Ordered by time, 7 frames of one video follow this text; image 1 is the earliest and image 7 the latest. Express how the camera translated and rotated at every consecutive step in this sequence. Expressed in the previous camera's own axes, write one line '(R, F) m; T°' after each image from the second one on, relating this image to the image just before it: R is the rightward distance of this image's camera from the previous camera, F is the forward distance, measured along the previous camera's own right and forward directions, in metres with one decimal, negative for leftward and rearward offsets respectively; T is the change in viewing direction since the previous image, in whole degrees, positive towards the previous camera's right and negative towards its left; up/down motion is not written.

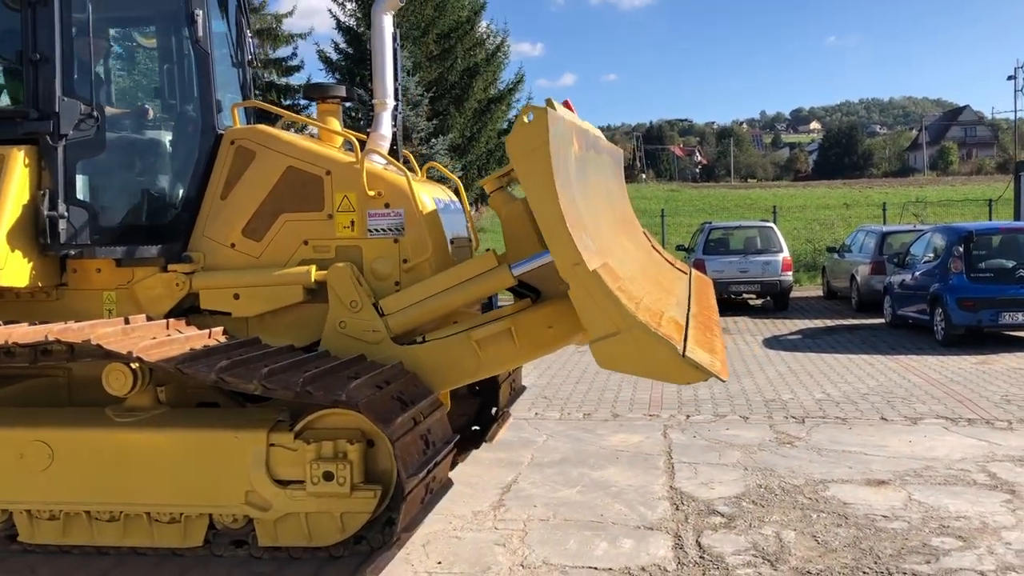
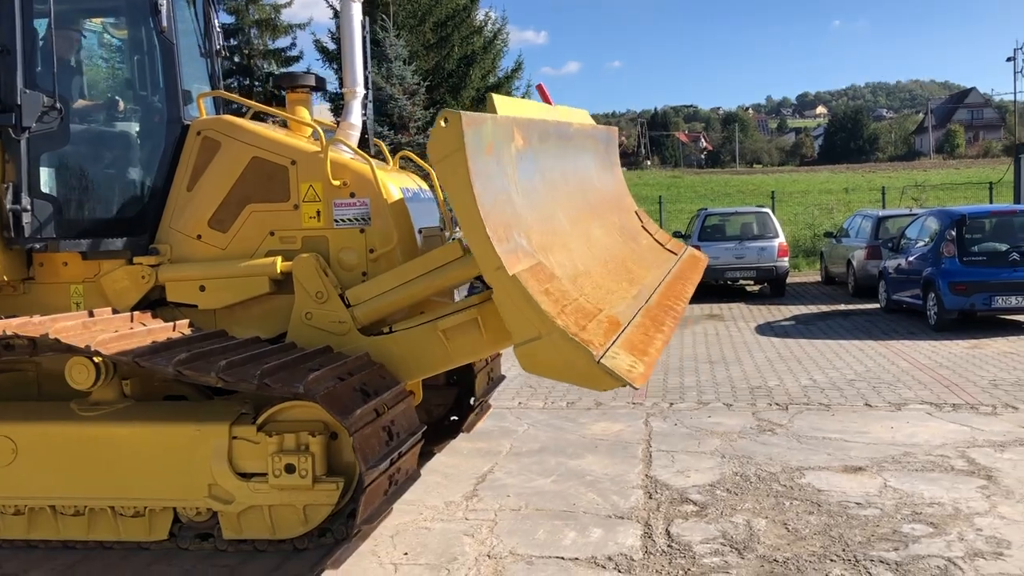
(+0.2, 0.0) m; 0°
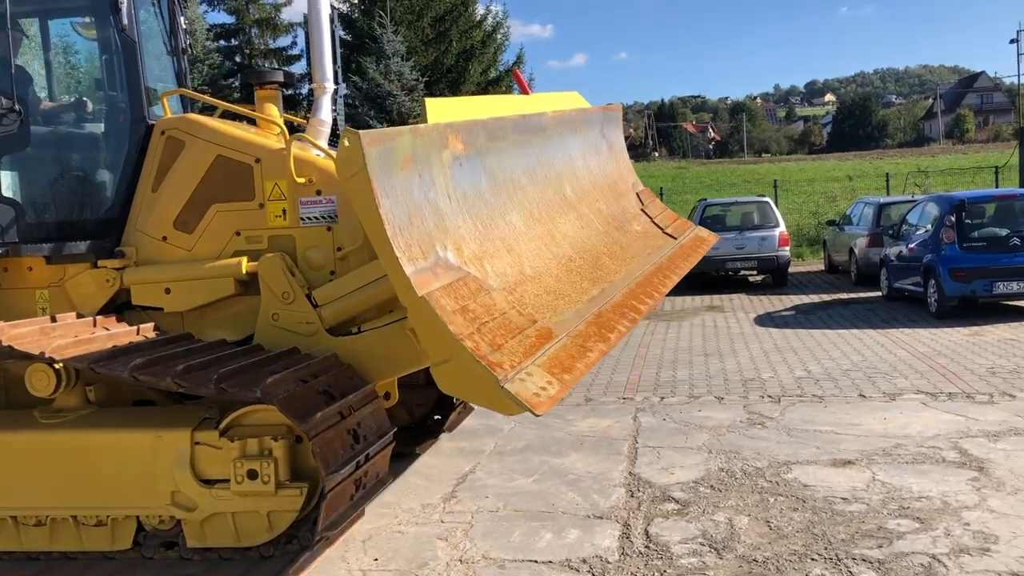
(+0.2, +0.1) m; -1°
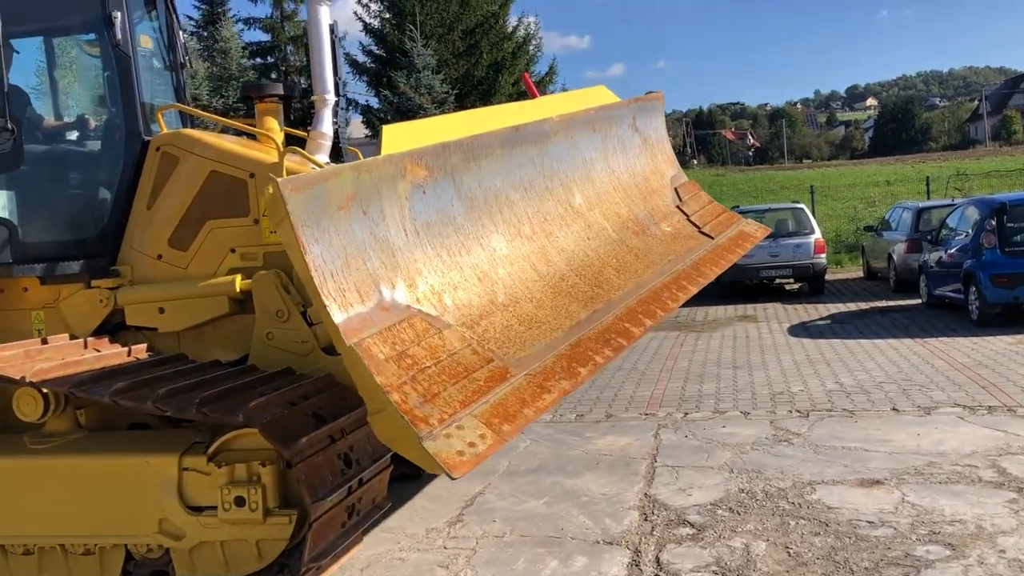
(+0.1, +0.2) m; -2°
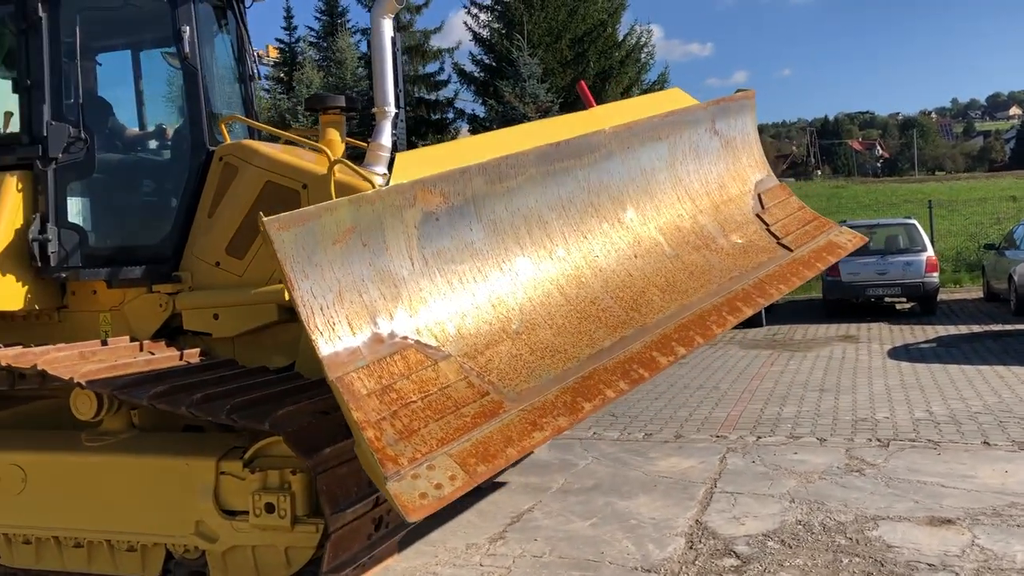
(+0.3, +0.1) m; -7°
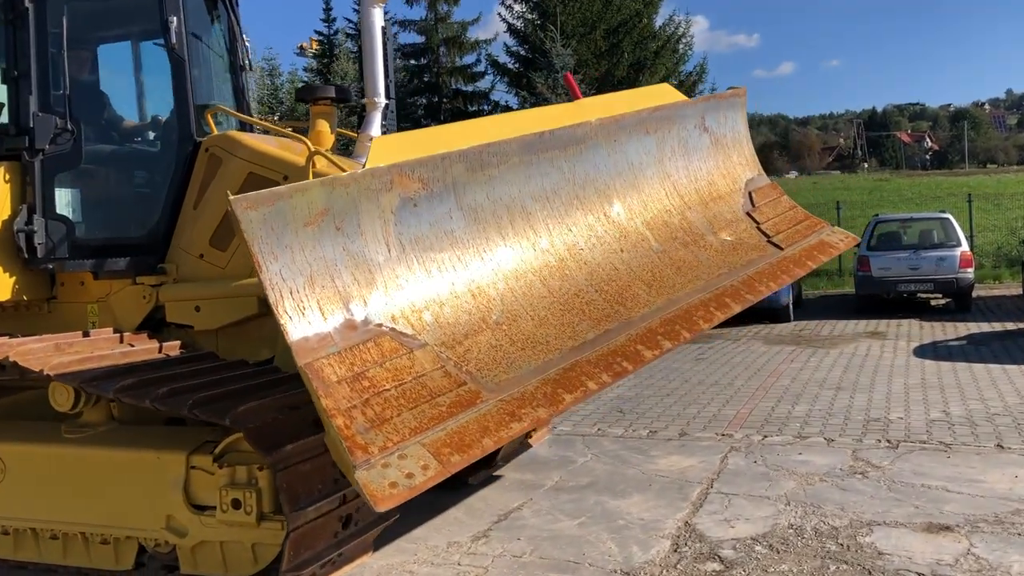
(+0.2, +0.1) m; -2°
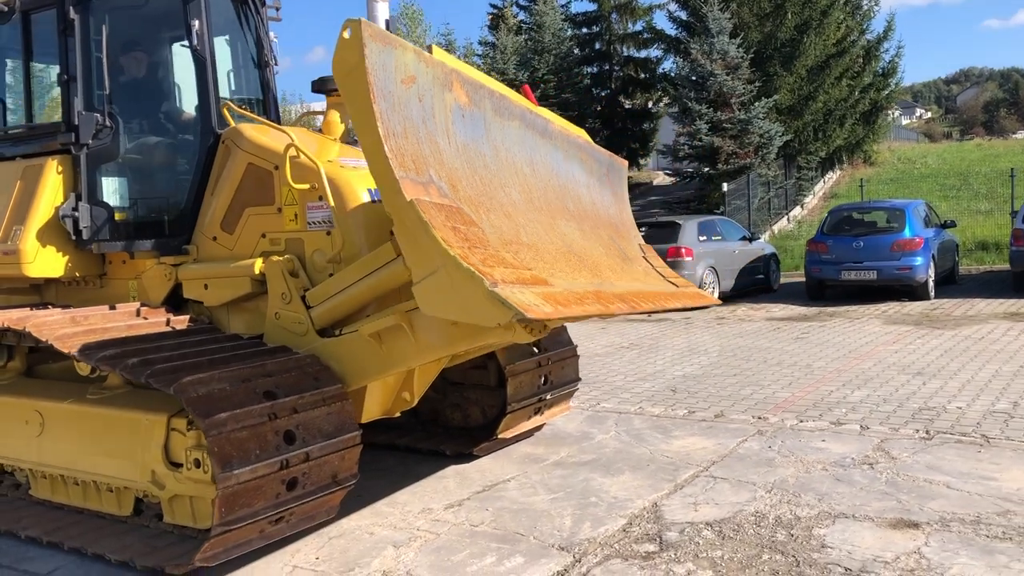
(+0.9, 0.0) m; -12°
